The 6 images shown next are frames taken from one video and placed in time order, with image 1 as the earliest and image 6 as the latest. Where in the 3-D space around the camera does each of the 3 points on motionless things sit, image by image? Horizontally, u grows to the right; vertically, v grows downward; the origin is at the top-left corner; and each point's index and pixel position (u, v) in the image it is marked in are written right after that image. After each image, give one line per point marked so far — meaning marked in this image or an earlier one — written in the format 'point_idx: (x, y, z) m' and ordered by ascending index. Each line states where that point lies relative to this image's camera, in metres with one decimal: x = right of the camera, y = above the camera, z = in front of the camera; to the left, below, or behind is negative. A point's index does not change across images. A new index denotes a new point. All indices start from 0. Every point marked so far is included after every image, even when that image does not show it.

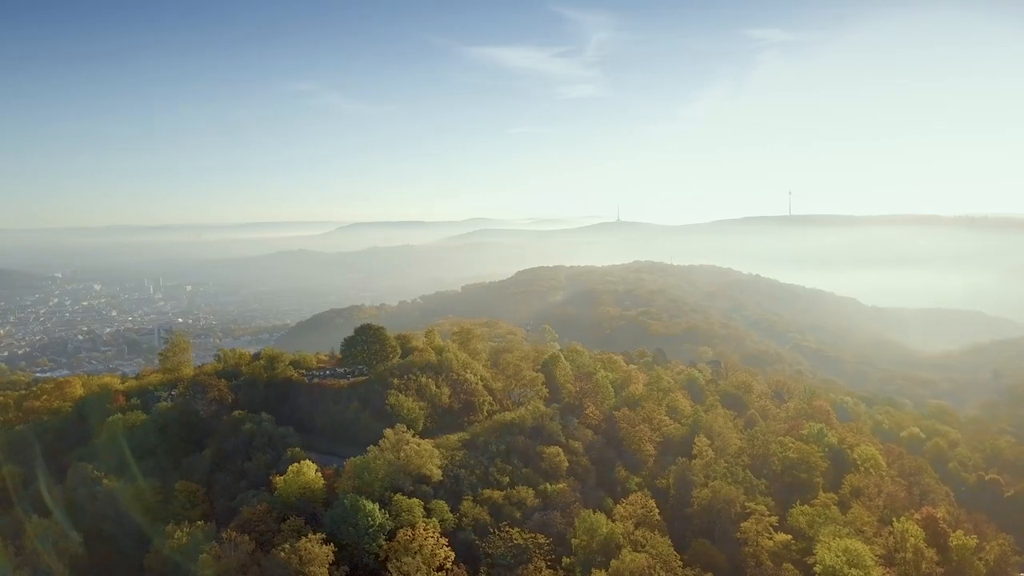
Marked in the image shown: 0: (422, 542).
0: (-3.0, -8.6, +19.7) m
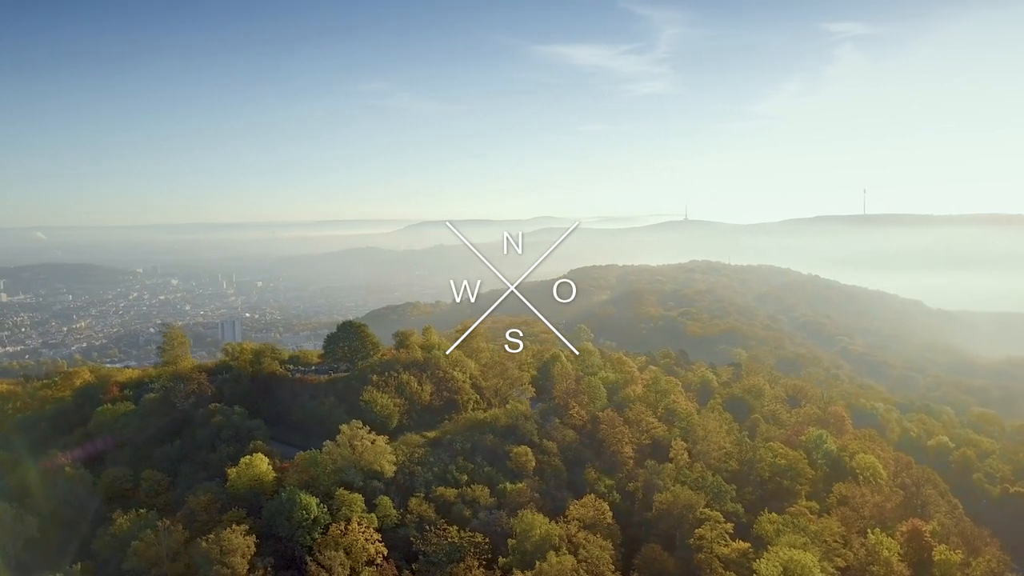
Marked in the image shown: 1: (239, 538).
0: (-5.4, -8.4, +19.8) m
1: (-8.6, -7.9, +18.5) m
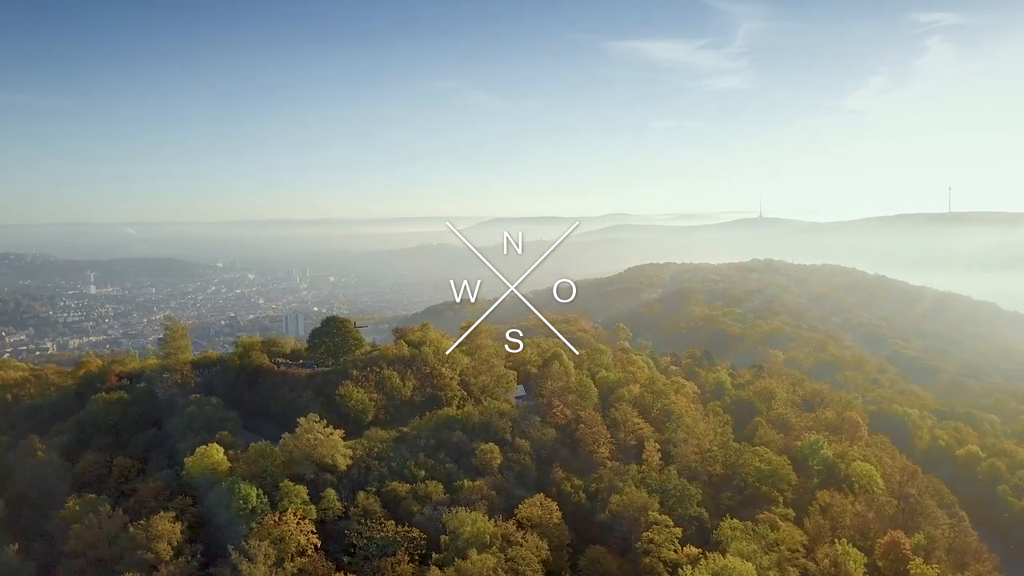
0: (-7.9, -8.3, +20.1) m
1: (-11.2, -7.7, +19.0) m
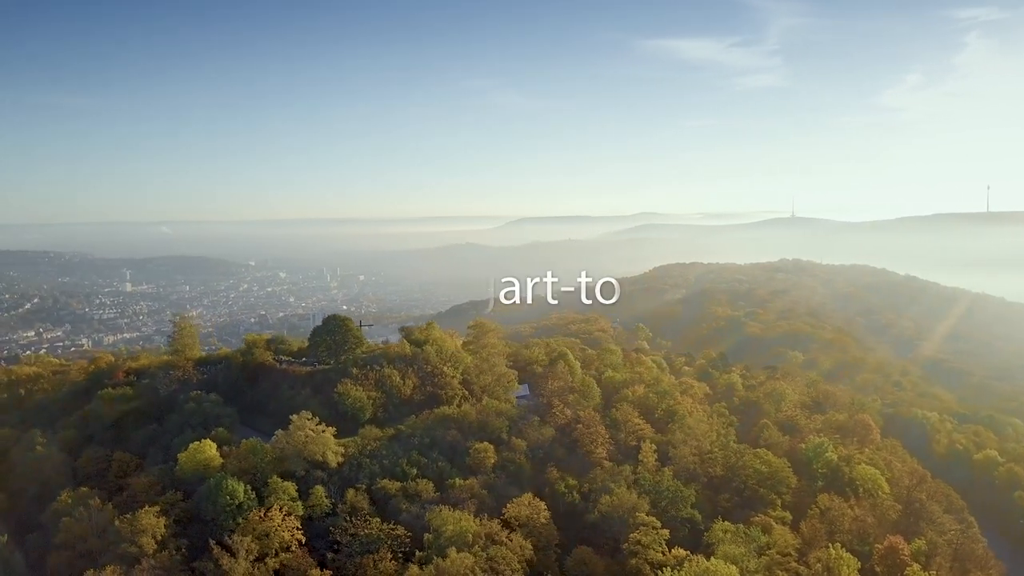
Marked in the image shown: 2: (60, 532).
0: (-8.5, -8.2, +20.3) m
1: (-11.8, -7.6, +19.3) m
2: (-15.0, -8.1, +19.4) m
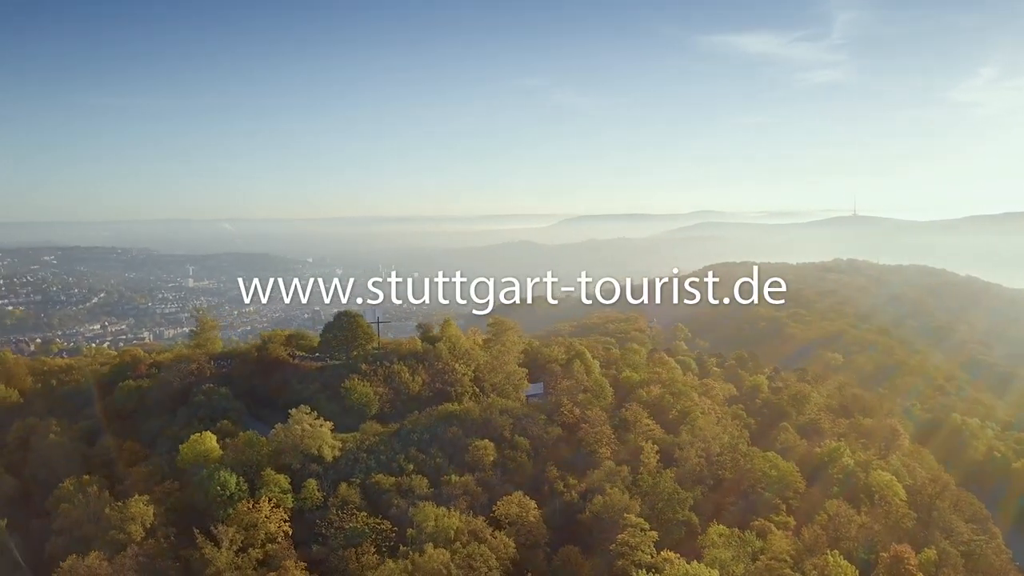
0: (-9.1, -8.1, +20.8) m
1: (-12.5, -7.5, +20.0) m
2: (-15.7, -7.9, +20.3) m
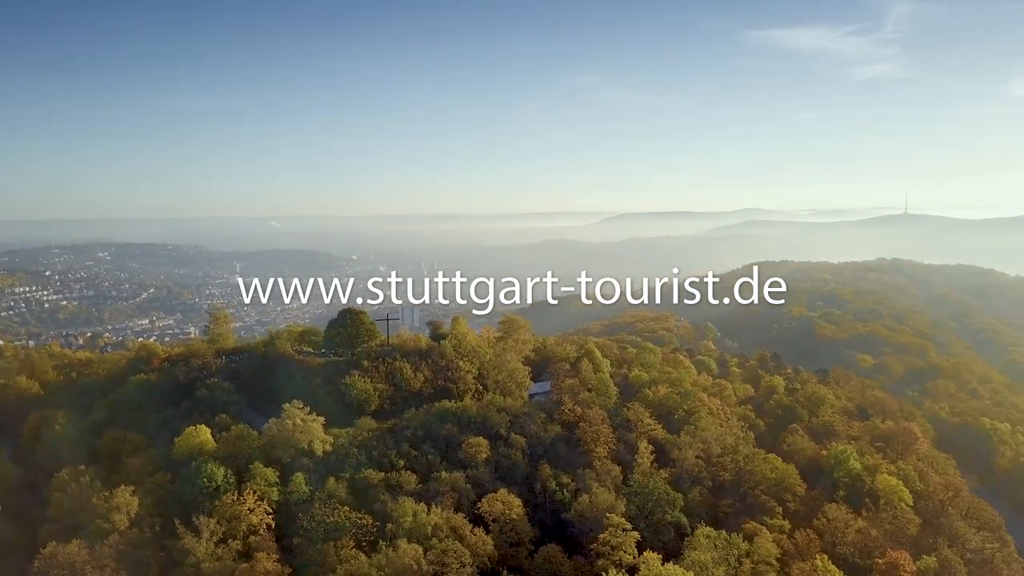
0: (-9.9, -8.0, +21.3) m
1: (-13.3, -7.4, +20.6) m
2: (-16.5, -7.8, +21.0) m
